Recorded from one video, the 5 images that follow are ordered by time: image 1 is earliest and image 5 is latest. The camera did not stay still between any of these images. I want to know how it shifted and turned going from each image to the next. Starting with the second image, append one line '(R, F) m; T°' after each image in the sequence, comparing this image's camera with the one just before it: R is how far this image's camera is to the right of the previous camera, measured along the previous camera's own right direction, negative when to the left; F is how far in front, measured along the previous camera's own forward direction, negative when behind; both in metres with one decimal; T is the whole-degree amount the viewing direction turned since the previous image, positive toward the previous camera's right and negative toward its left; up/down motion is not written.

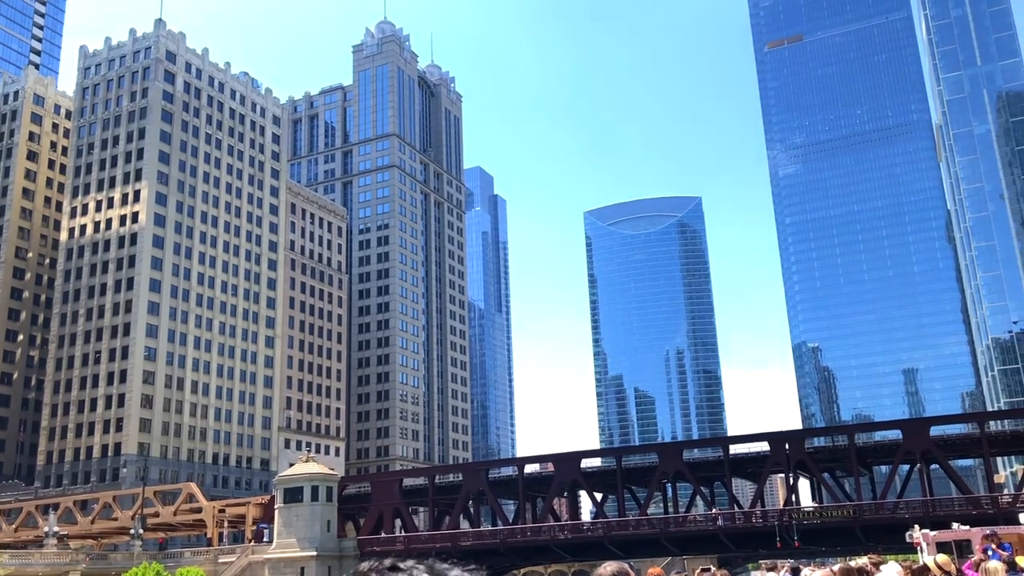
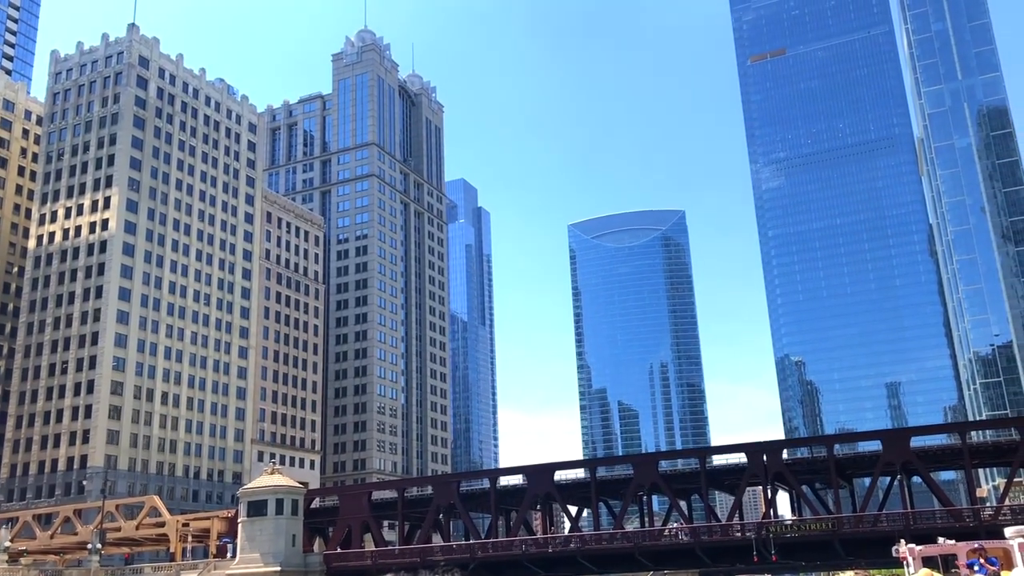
(+0.8, +1.5) m; +1°
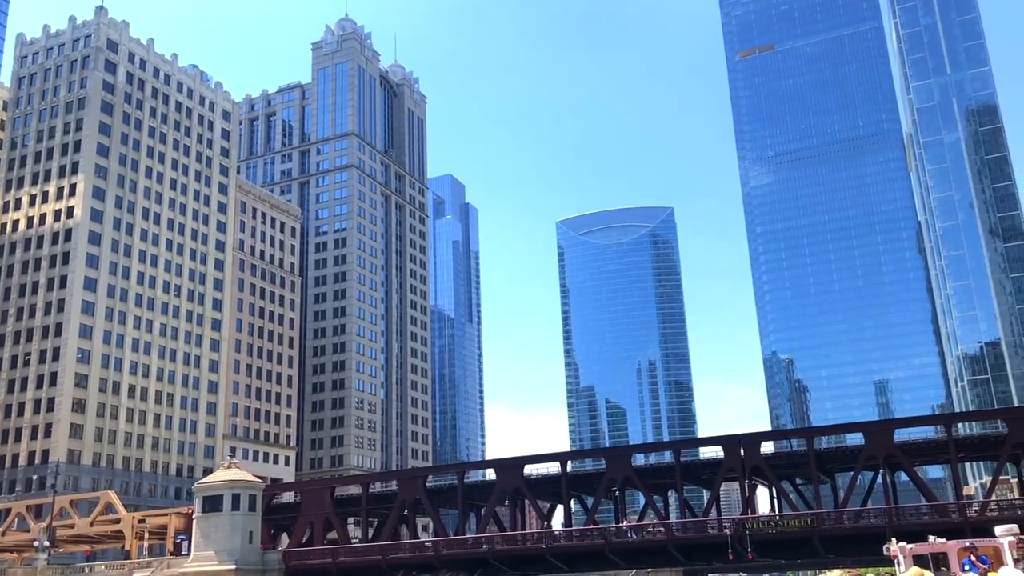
(+1.3, +2.5) m; +1°
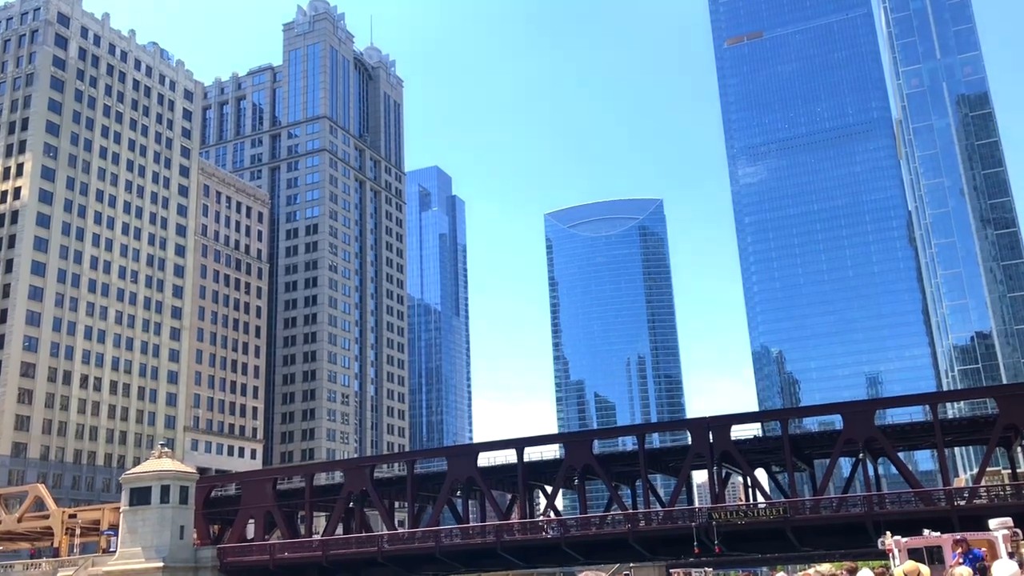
(+2.2, +4.1) m; 0°
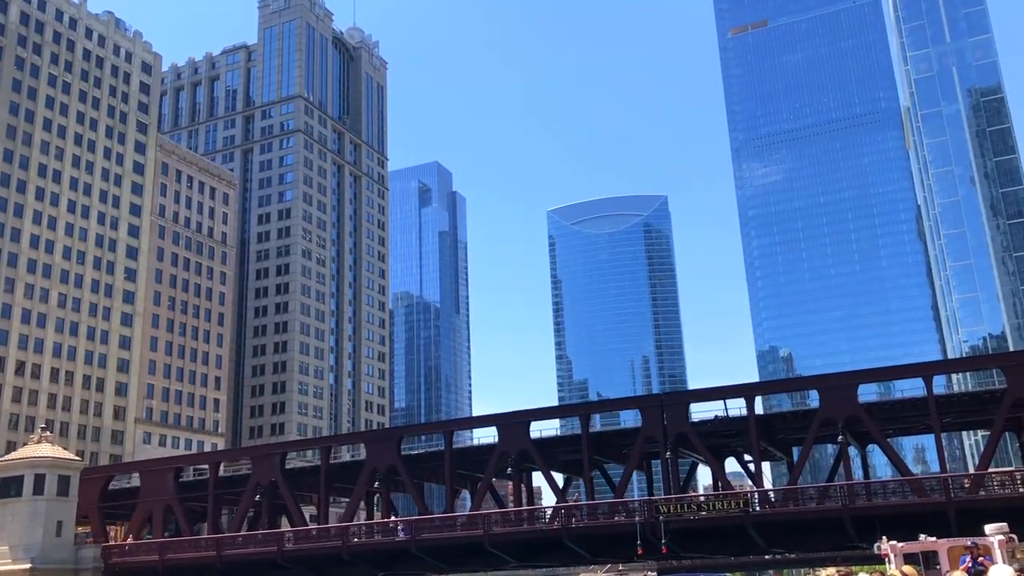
(+3.8, +6.9) m; -1°
